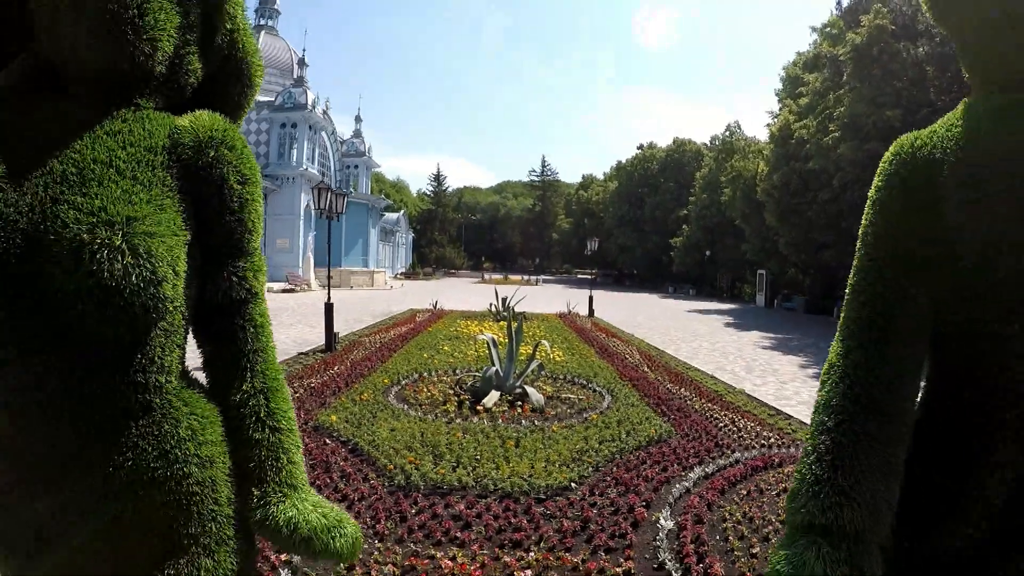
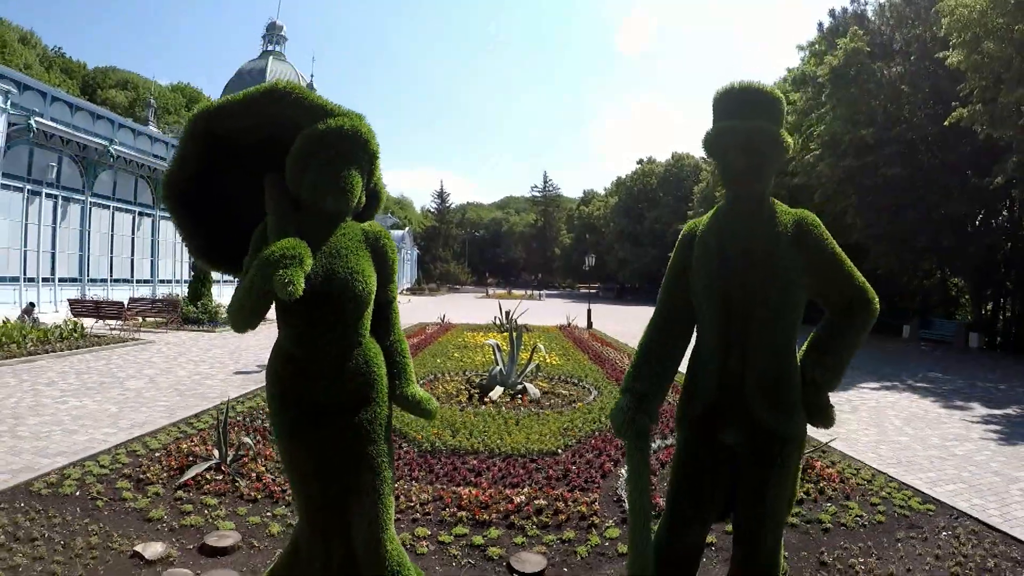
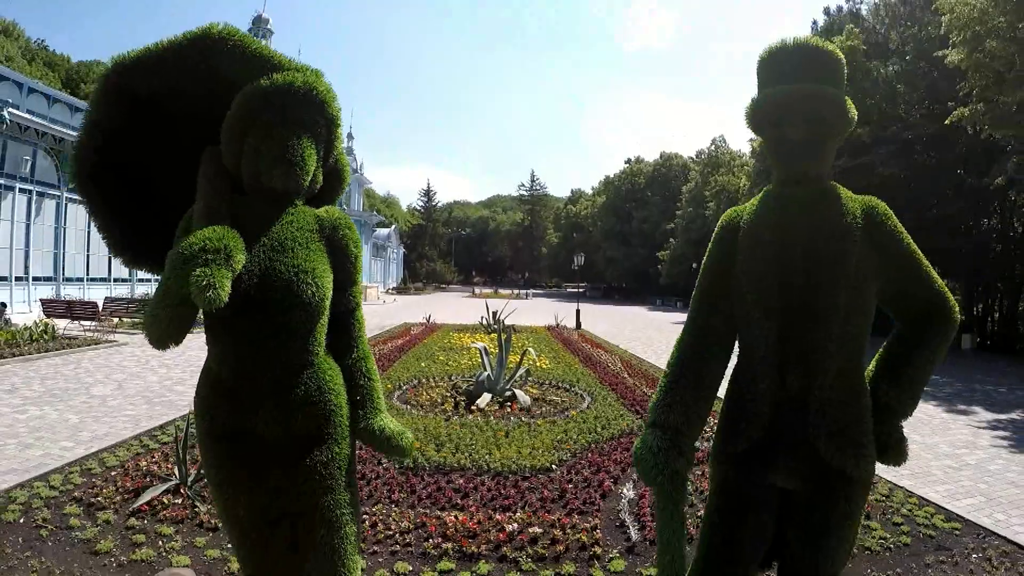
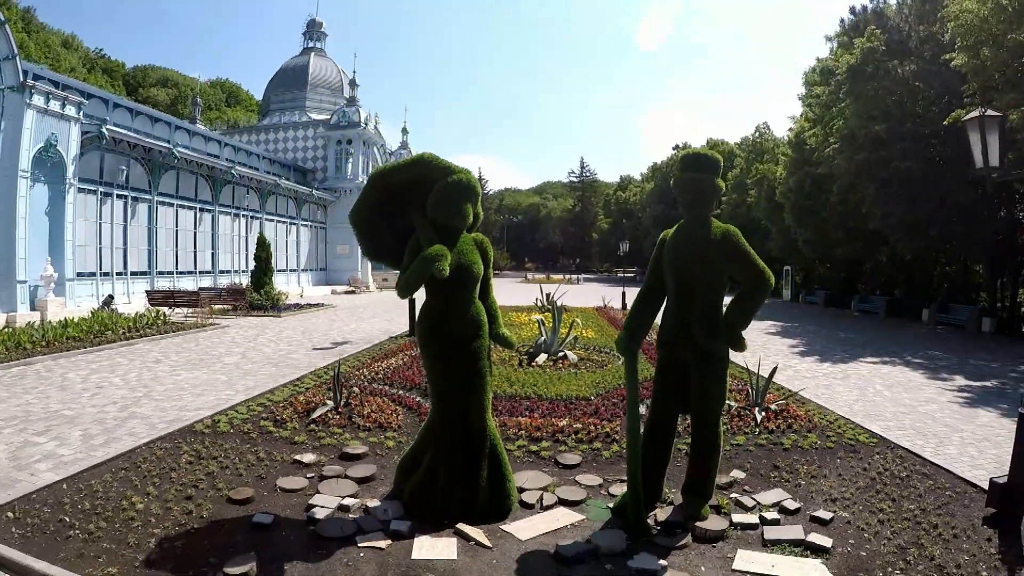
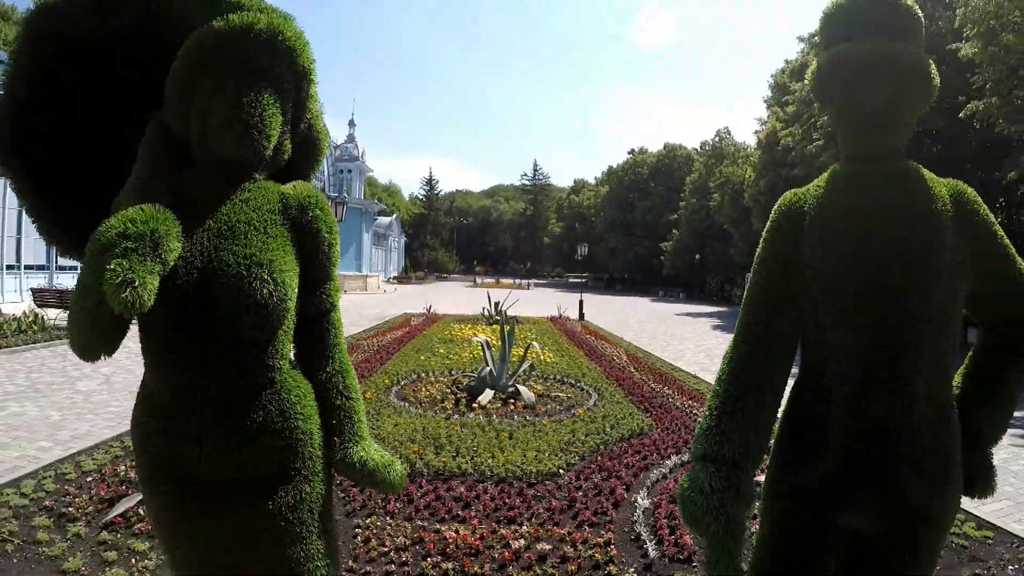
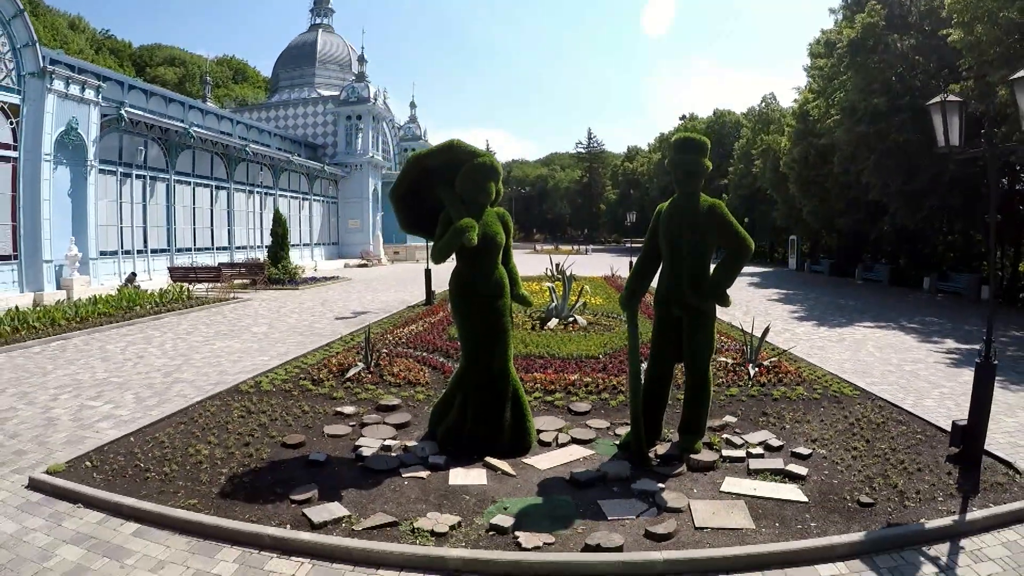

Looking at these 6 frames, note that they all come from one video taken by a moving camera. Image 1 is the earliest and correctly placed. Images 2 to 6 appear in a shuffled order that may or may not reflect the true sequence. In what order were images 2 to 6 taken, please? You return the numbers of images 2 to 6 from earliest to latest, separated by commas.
5, 3, 2, 4, 6
